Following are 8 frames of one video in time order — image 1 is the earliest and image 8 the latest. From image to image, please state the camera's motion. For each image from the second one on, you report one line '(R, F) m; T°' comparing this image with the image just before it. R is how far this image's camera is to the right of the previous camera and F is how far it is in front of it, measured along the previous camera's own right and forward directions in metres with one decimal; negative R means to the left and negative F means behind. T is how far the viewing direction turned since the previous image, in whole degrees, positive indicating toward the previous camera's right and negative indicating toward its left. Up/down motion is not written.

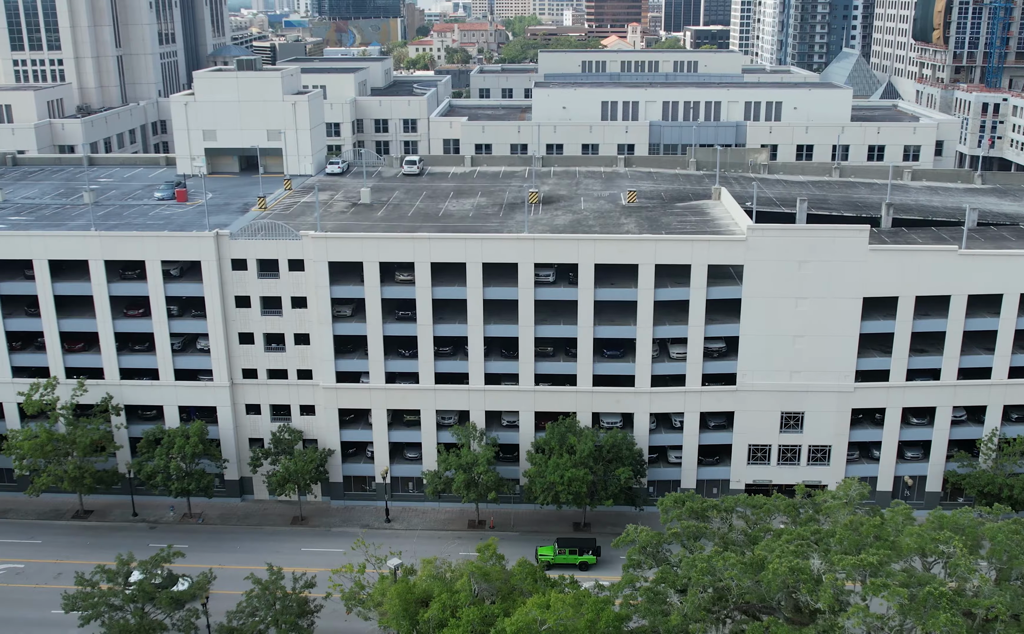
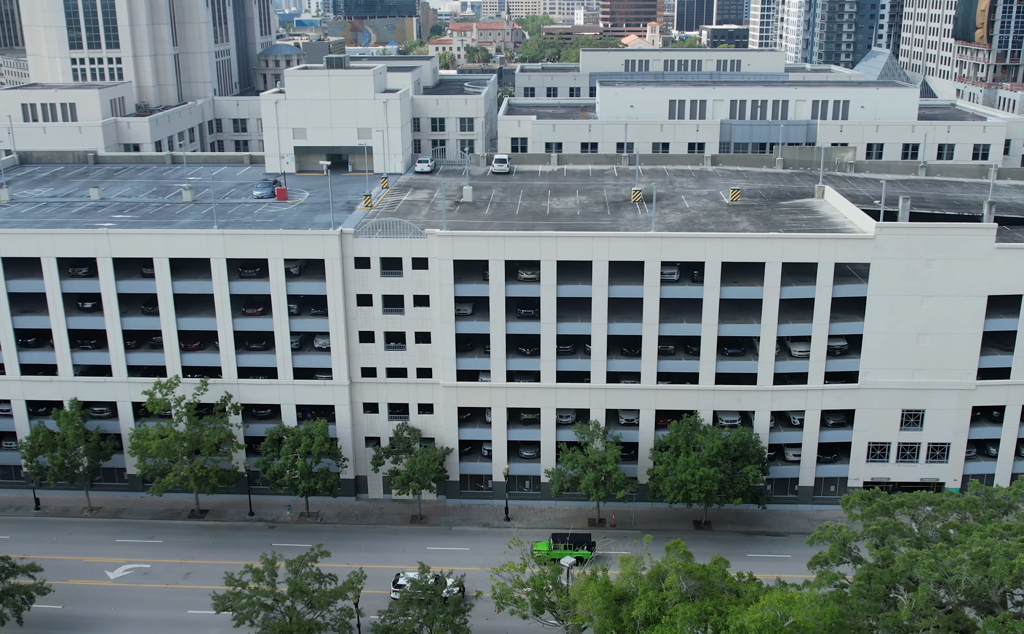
(-7.7, +0.1) m; +1°
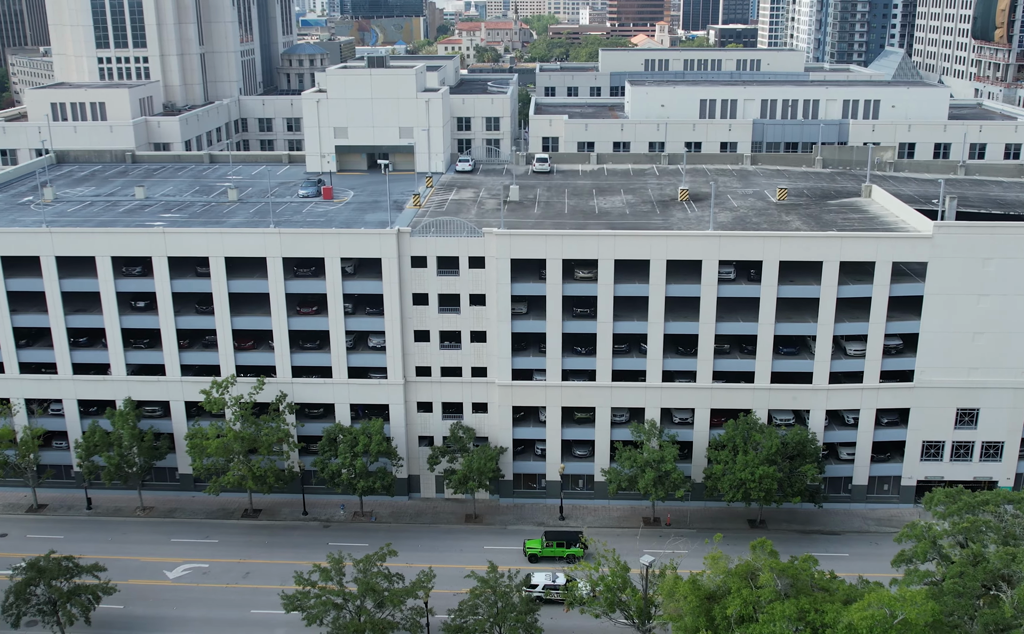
(-3.5, 0.0) m; 0°
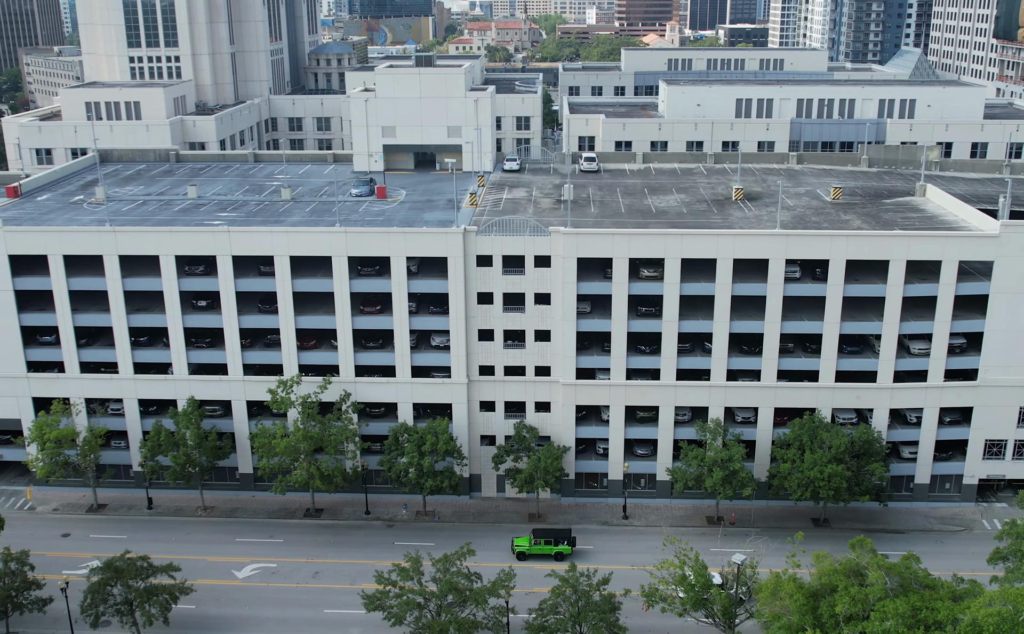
(-4.0, 0.0) m; 0°
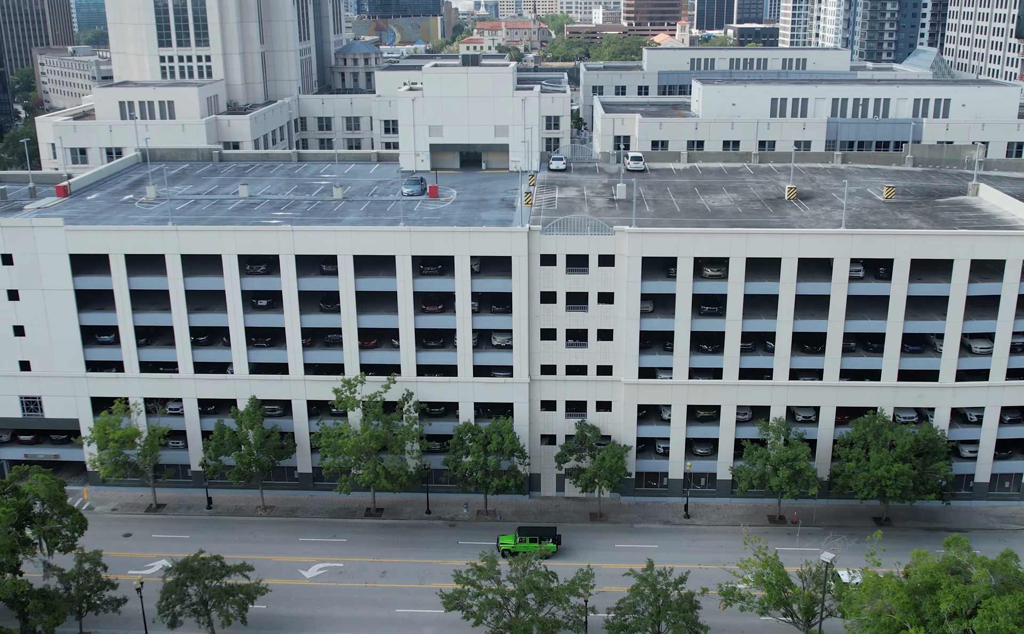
(-3.9, 0.0) m; 0°
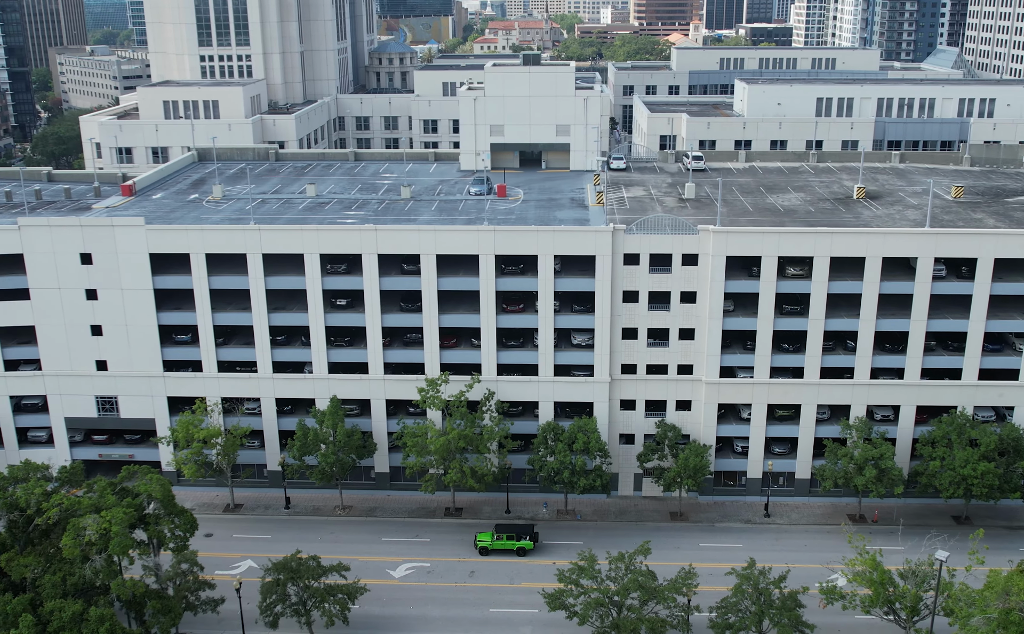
(-5.1, 0.0) m; 0°
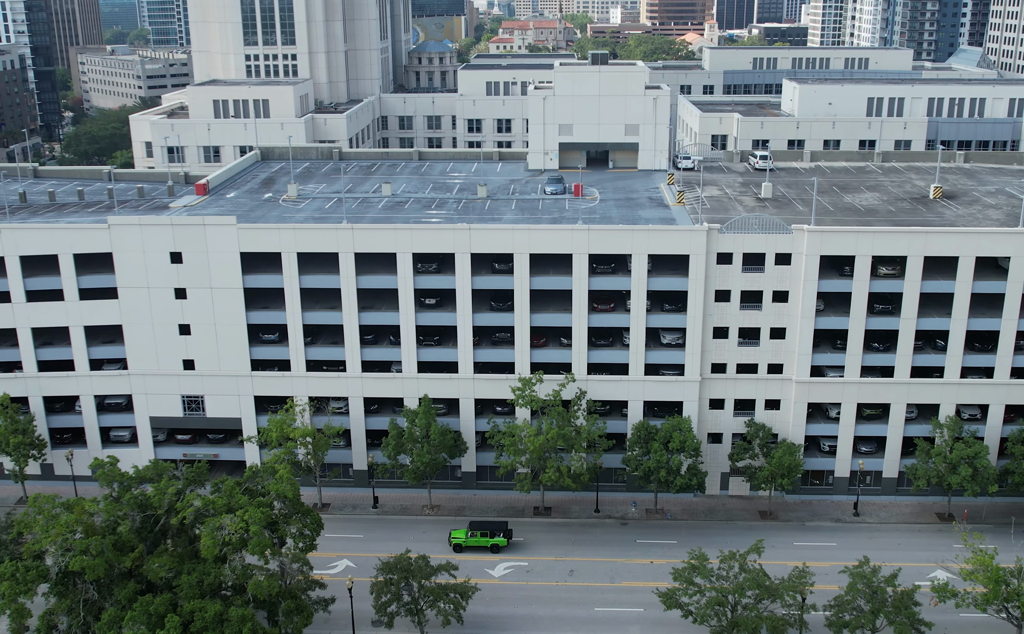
(-5.8, 0.0) m; 0°
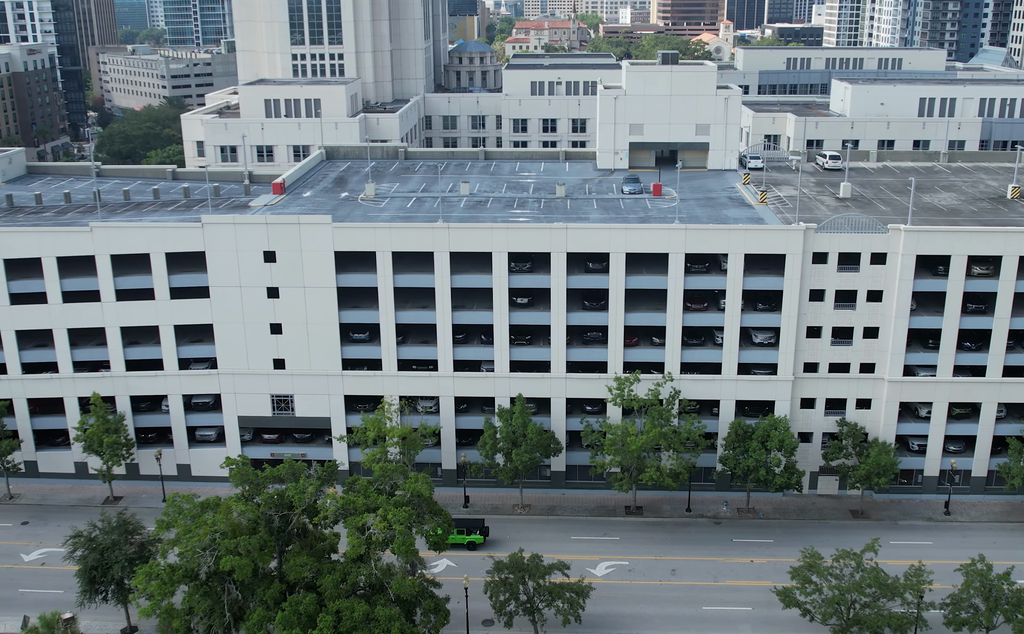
(-6.0, 0.0) m; +1°
